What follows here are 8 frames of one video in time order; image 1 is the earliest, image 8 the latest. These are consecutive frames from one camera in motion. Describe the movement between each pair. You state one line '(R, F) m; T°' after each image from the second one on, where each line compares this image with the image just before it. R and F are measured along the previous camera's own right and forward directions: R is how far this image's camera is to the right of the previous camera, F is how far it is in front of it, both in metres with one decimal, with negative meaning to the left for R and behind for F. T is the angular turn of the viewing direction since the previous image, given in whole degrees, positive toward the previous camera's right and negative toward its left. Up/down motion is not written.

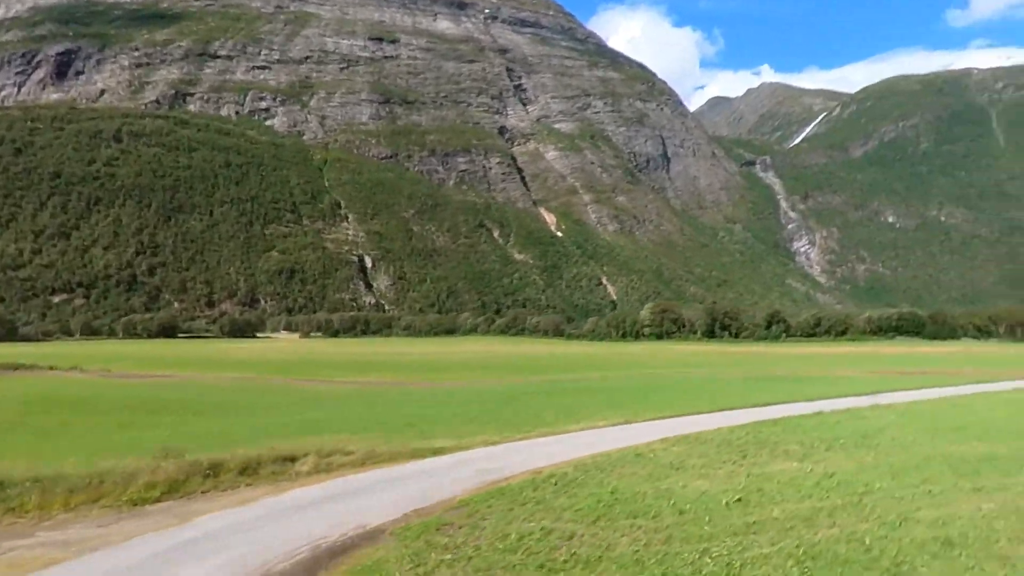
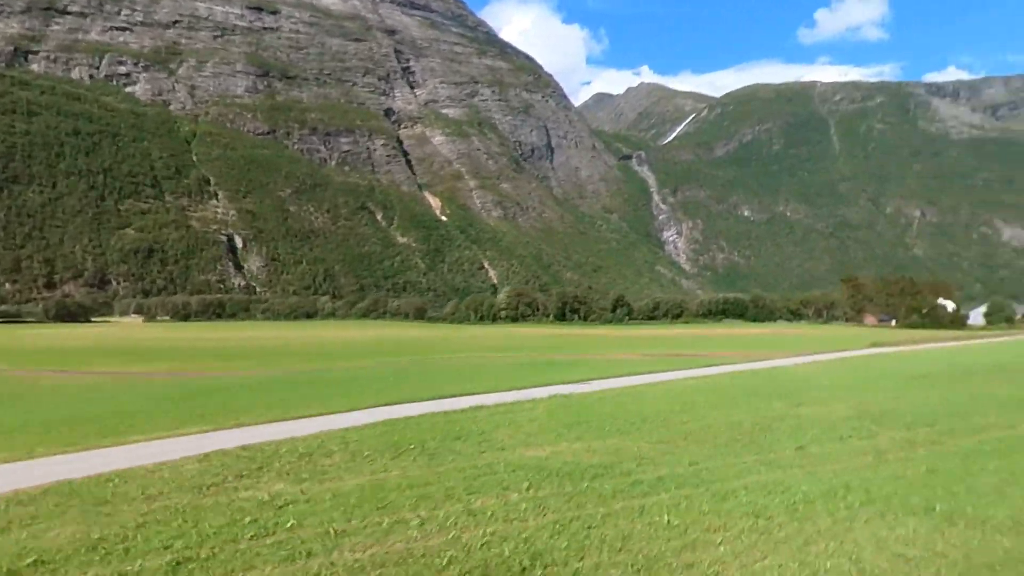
(+8.9, +2.7) m; +11°
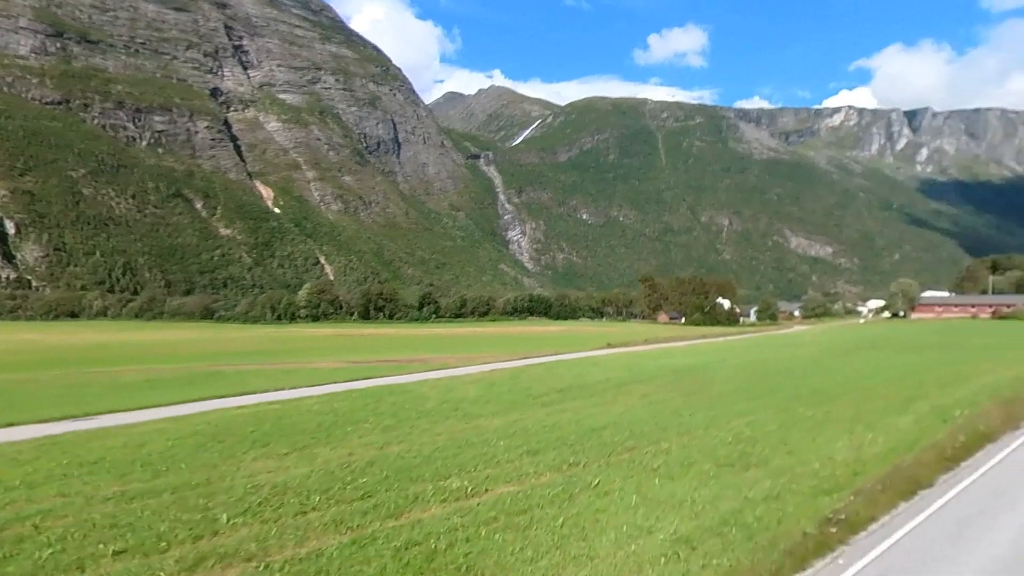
(+10.9, +5.4) m; +15°
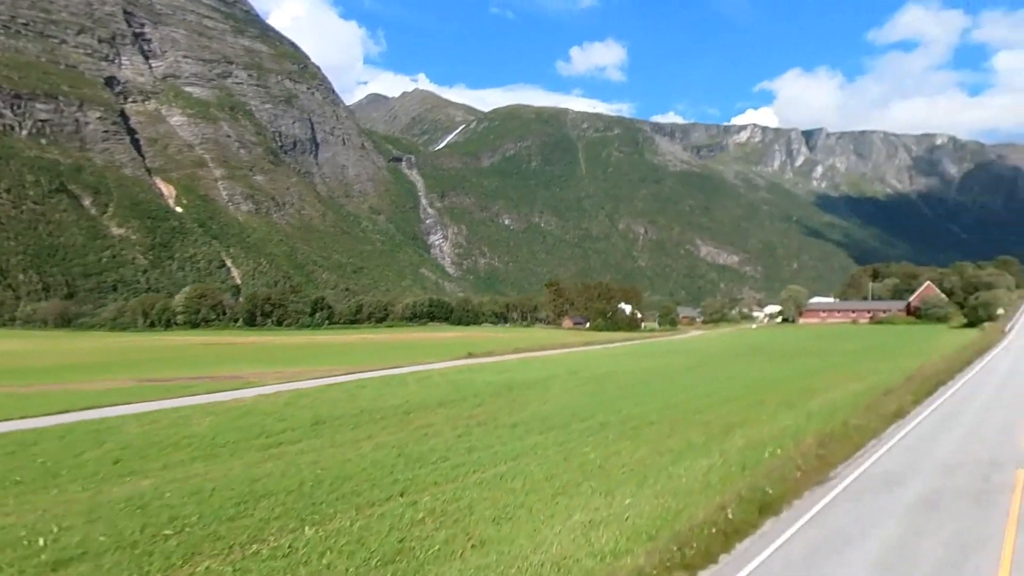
(+5.2, +4.4) m; +7°
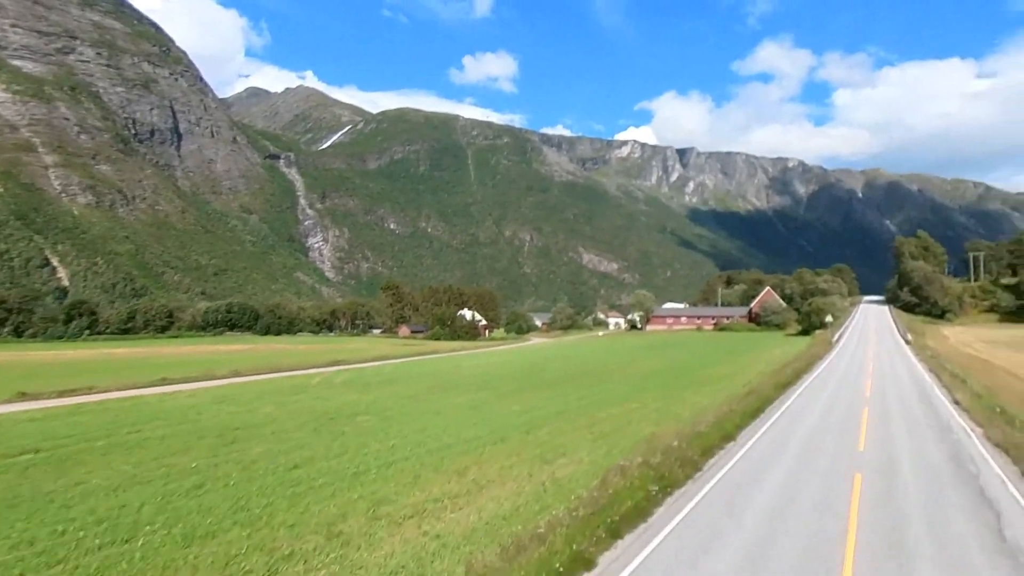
(+12.8, +14.0) m; +11°
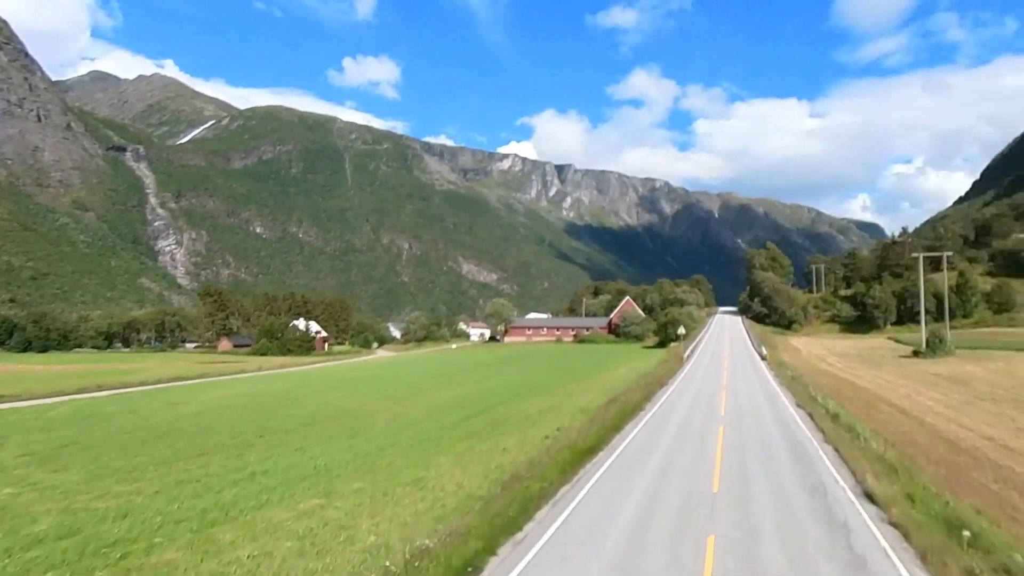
(+6.6, +10.7) m; +11°
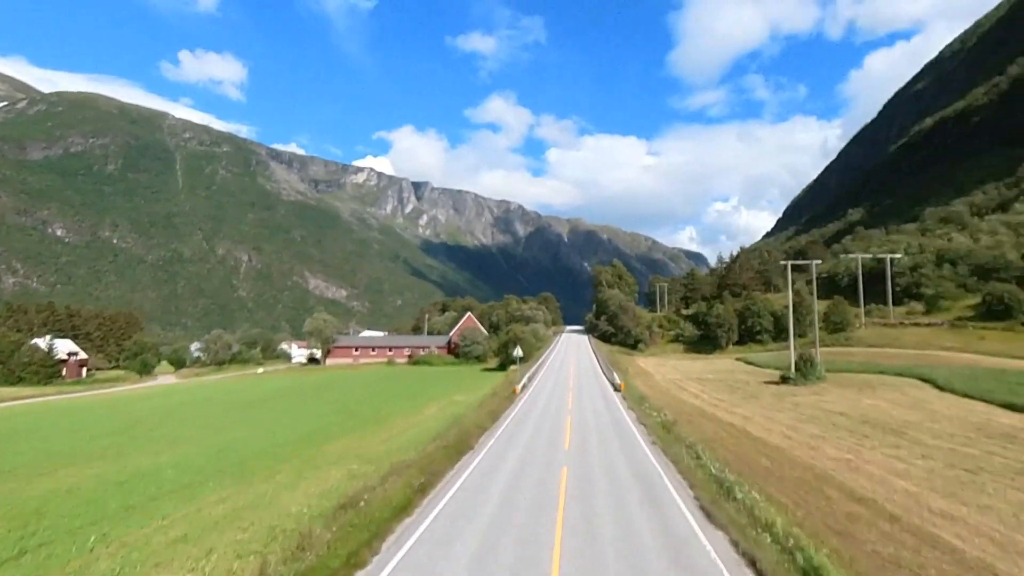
(+4.4, +11.9) m; +14°
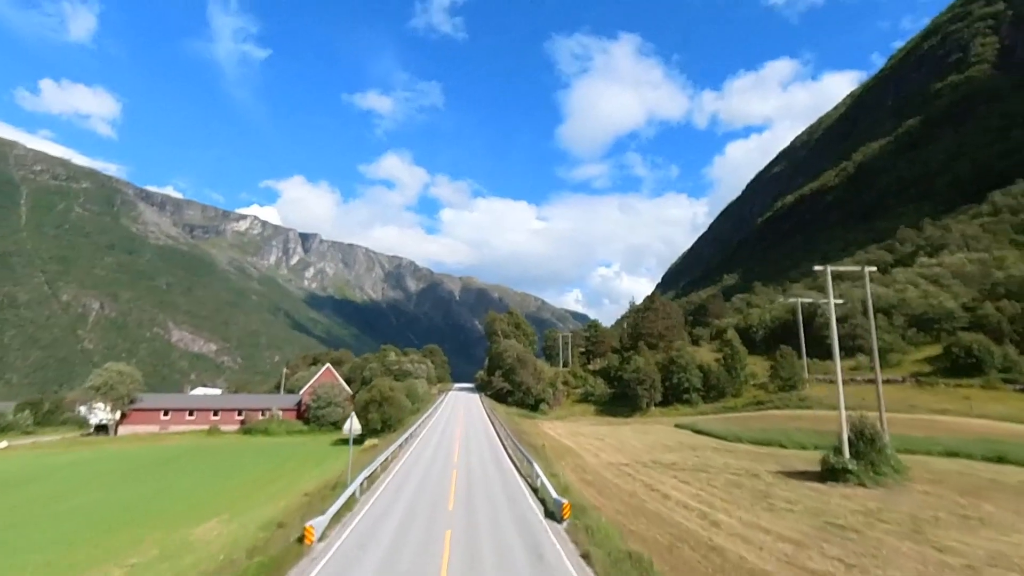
(+2.0, +17.8) m; +10°
